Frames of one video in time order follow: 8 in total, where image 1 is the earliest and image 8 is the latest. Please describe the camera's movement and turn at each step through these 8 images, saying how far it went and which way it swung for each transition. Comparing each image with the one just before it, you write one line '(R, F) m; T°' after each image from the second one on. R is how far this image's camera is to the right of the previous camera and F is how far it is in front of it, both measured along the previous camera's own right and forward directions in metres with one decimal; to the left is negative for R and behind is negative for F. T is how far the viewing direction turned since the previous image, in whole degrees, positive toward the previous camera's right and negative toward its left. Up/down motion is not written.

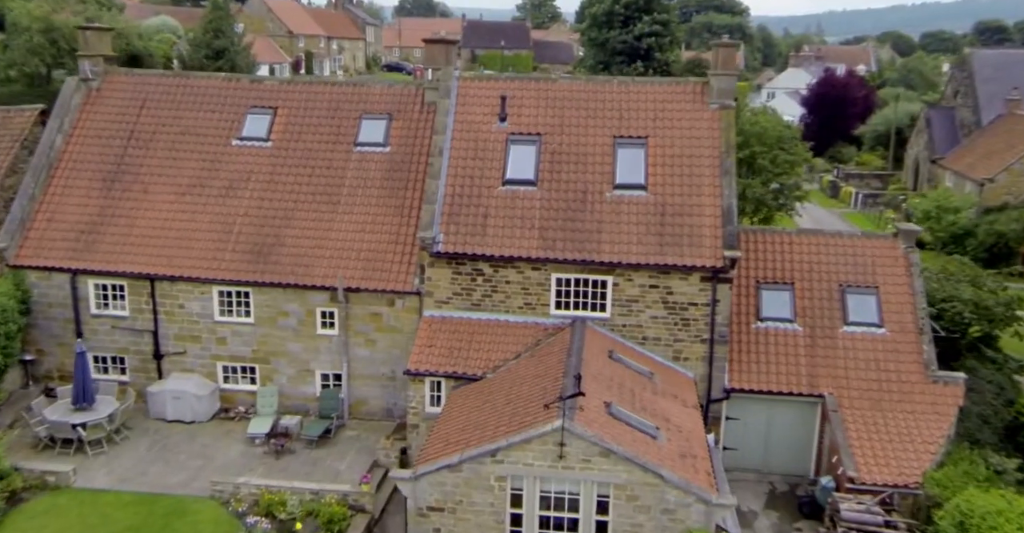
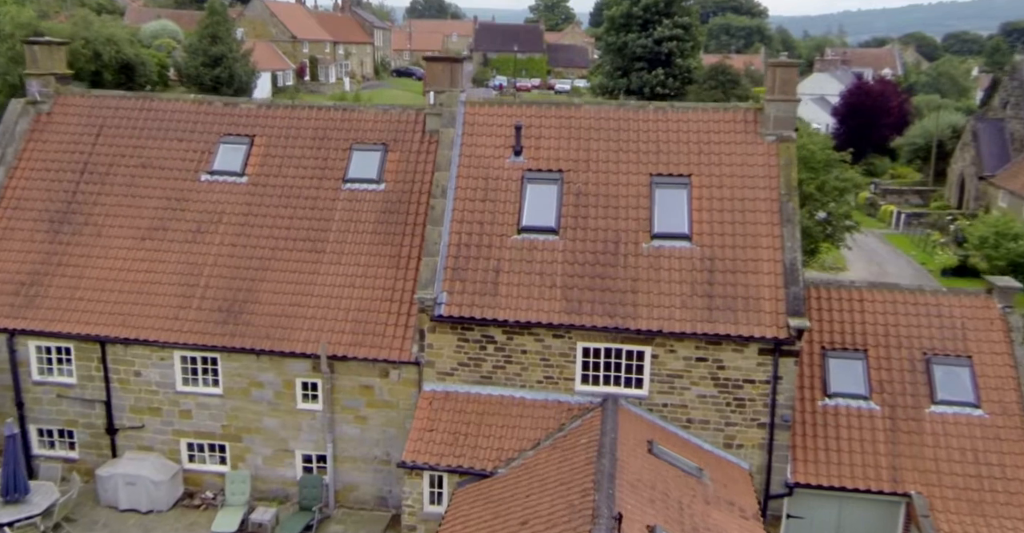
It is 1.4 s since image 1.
(-0.1, +3.5) m; -1°
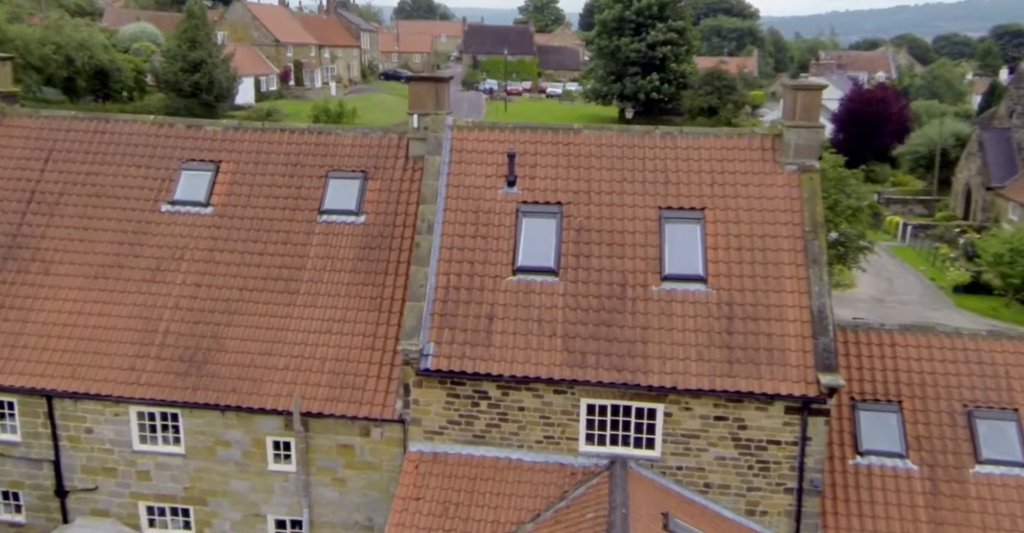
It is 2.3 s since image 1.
(-0.1, +1.9) m; +1°
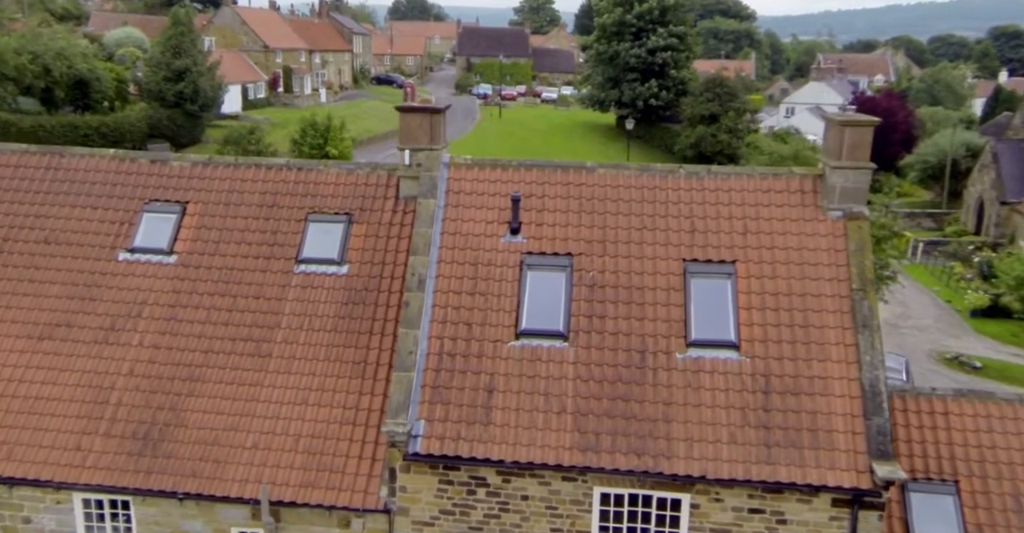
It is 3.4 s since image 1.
(-0.1, +2.1) m; 0°
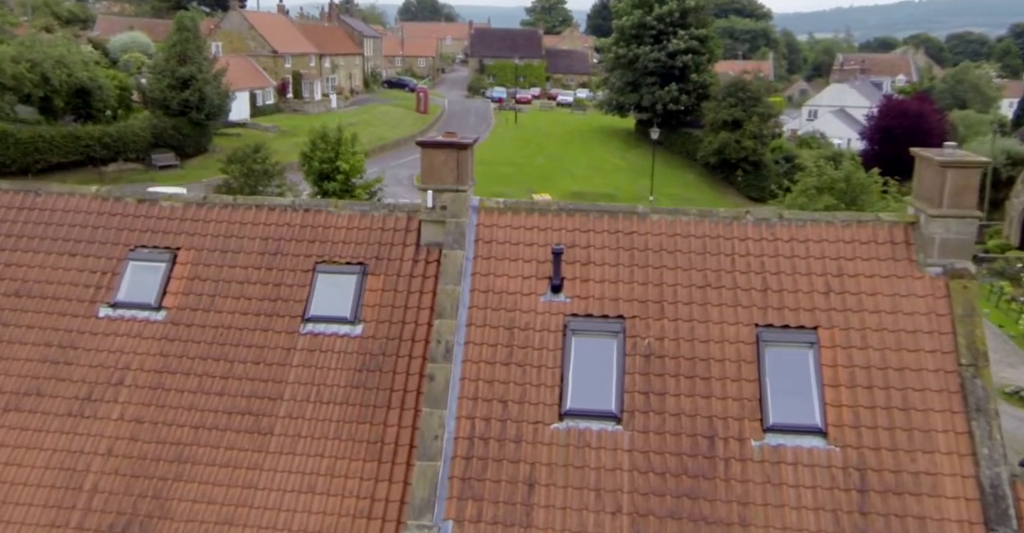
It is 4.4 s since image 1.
(-0.5, +2.1) m; -1°
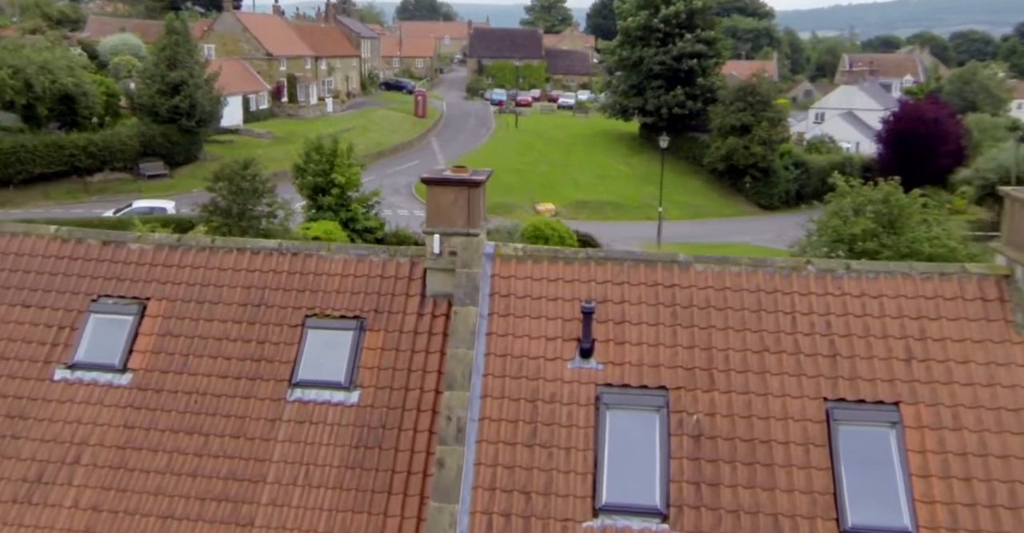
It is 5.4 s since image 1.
(-0.3, +1.9) m; 0°
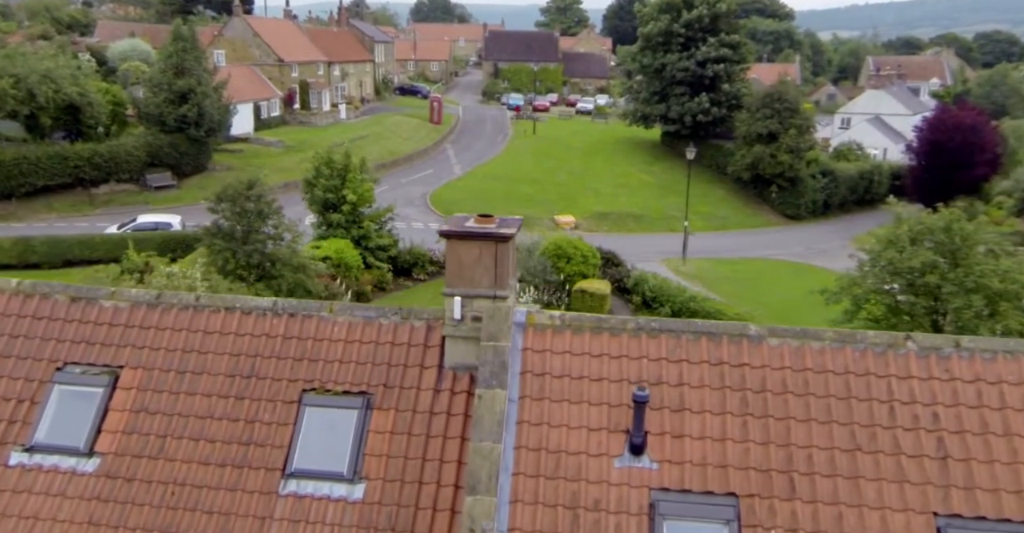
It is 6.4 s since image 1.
(-0.2, +1.9) m; -1°
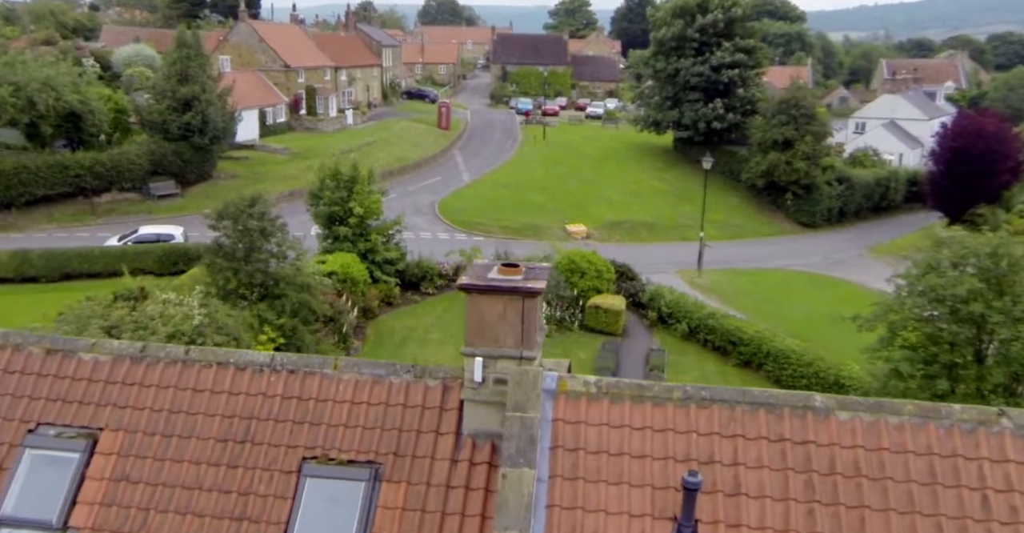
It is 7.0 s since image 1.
(-0.2, +1.2) m; 0°
